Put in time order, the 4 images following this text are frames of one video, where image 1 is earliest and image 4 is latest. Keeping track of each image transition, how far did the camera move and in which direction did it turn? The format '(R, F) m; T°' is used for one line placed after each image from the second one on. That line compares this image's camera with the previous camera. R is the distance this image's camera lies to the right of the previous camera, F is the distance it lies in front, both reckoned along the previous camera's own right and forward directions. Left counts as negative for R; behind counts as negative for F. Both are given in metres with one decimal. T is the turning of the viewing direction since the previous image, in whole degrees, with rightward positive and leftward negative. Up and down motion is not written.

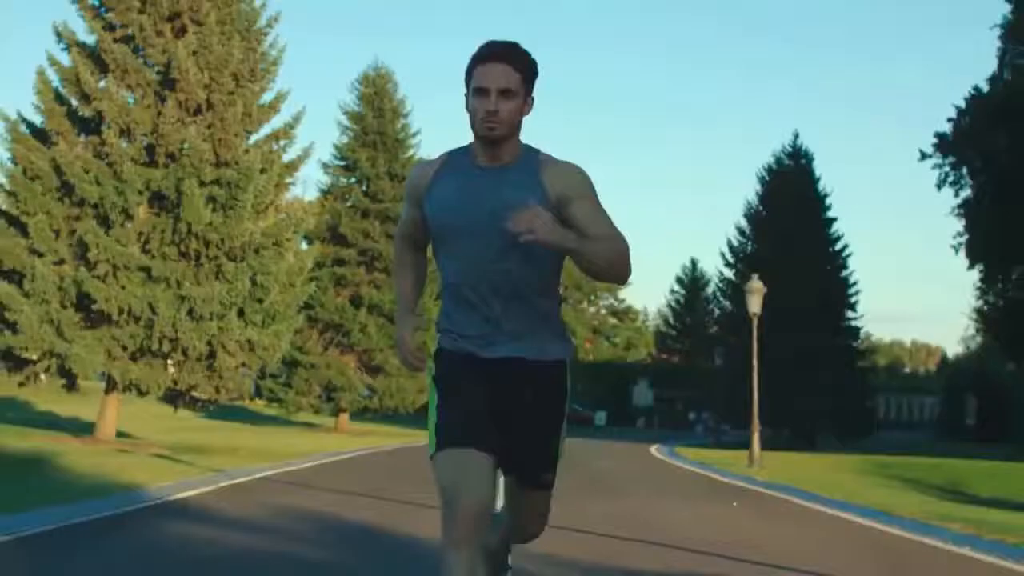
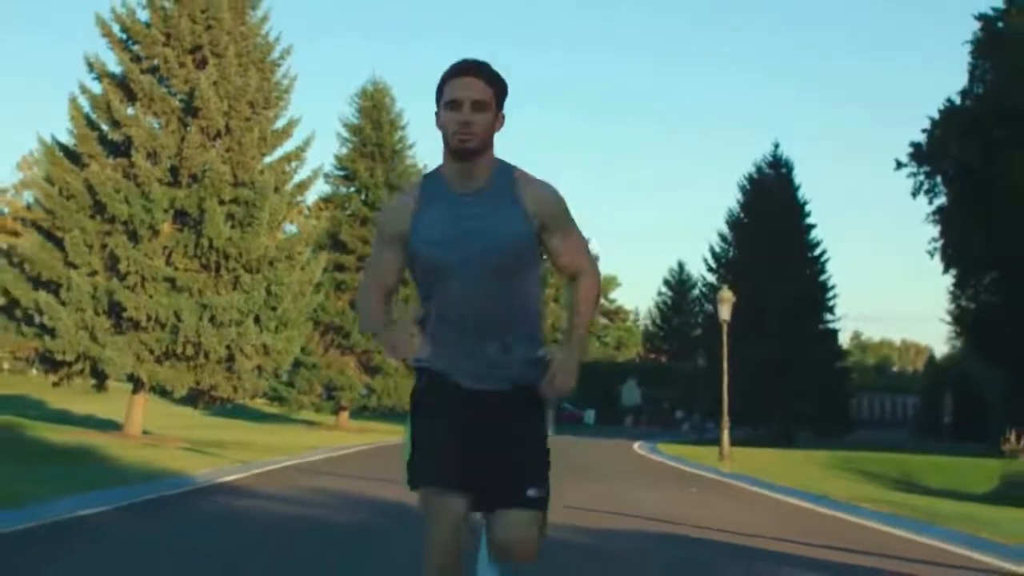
(0.0, -0.9) m; 0°
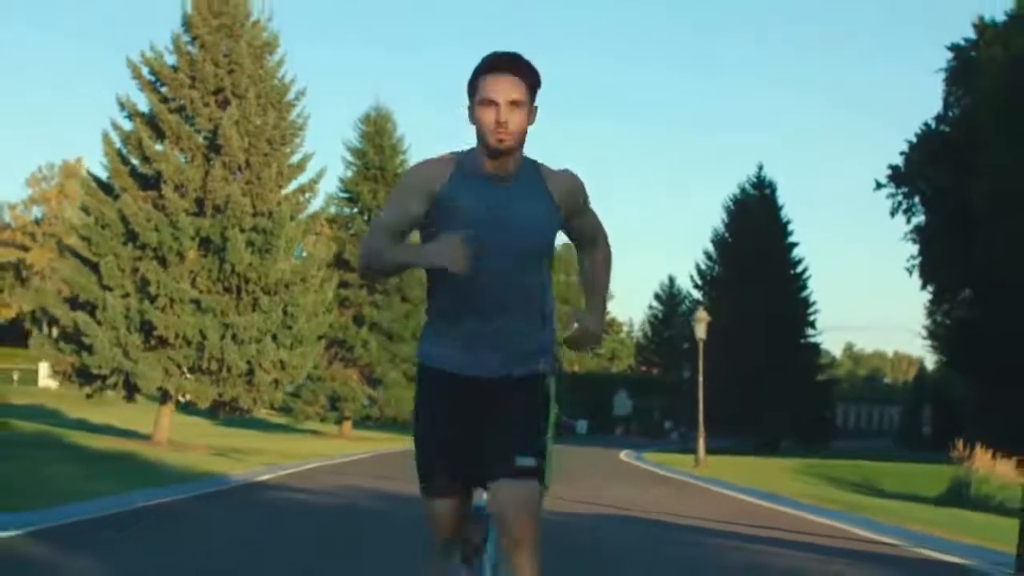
(0.0, -1.0) m; 0°
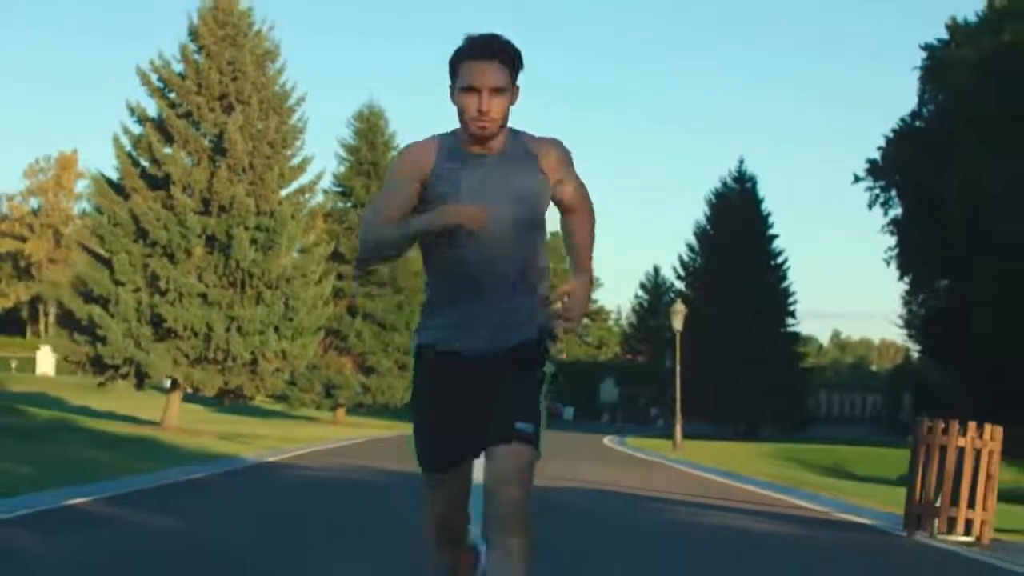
(0.0, -0.7) m; 0°
